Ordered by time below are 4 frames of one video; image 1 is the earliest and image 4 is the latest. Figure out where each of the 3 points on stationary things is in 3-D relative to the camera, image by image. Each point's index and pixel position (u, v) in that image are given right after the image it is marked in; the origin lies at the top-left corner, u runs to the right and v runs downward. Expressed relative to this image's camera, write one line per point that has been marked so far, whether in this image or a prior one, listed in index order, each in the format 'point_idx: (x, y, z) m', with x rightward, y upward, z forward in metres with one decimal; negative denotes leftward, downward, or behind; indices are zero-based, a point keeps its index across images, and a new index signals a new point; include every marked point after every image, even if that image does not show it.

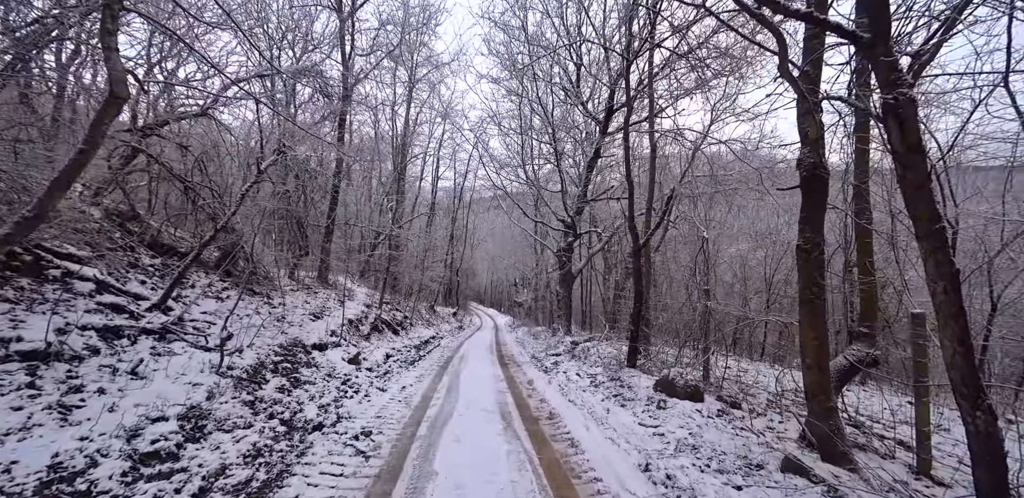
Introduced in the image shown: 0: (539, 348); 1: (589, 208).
0: (+0.9, -3.3, +15.2) m
1: (+3.2, +1.6, +18.7) m
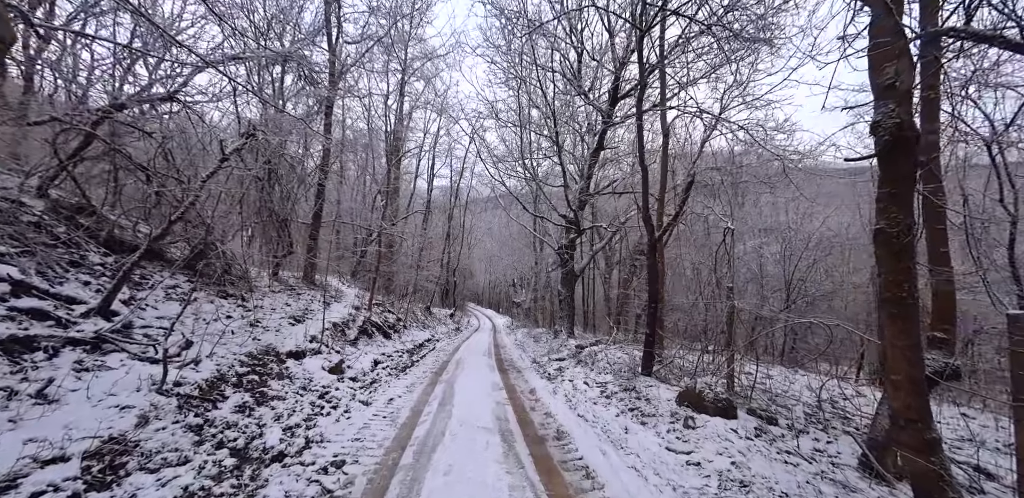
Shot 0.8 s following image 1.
0: (+0.9, -3.3, +14.2) m
1: (+3.1, +1.7, +17.8) m
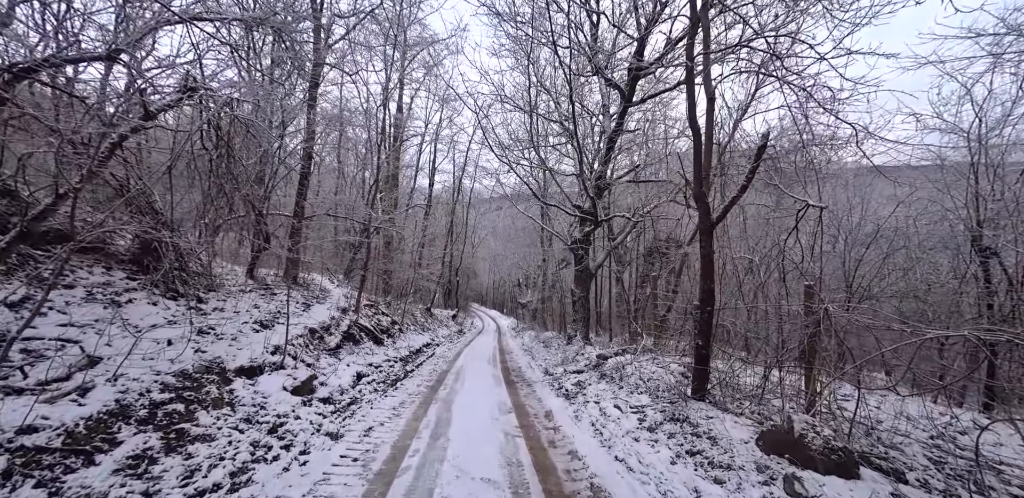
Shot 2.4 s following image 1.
0: (+1.1, -3.1, +12.5) m
1: (+3.4, +1.9, +16.1) m
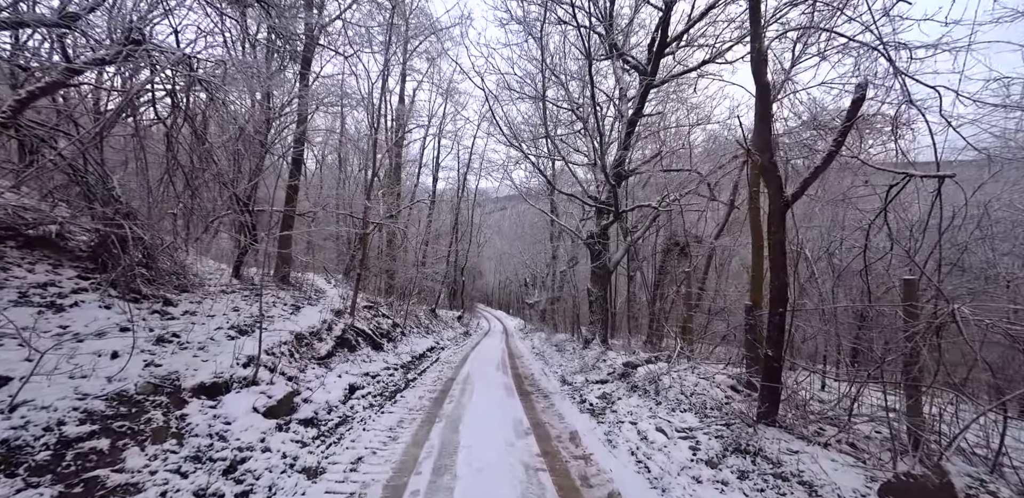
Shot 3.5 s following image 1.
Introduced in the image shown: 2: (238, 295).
0: (+1.4, -3.0, +11.3) m
1: (+3.7, +2.0, +14.8) m
2: (-5.6, -0.9, +9.3) m
